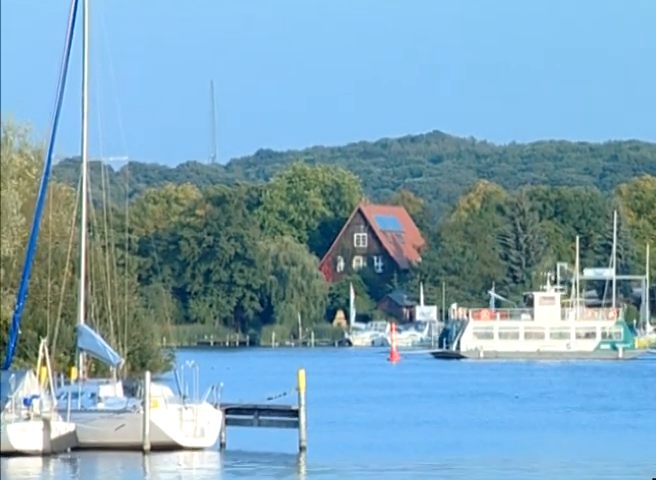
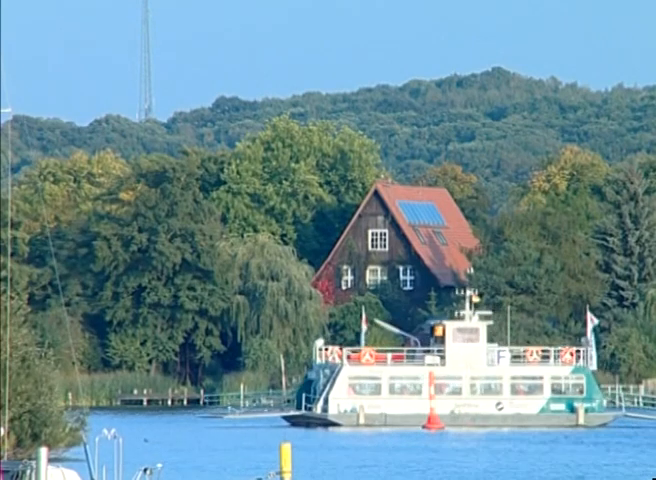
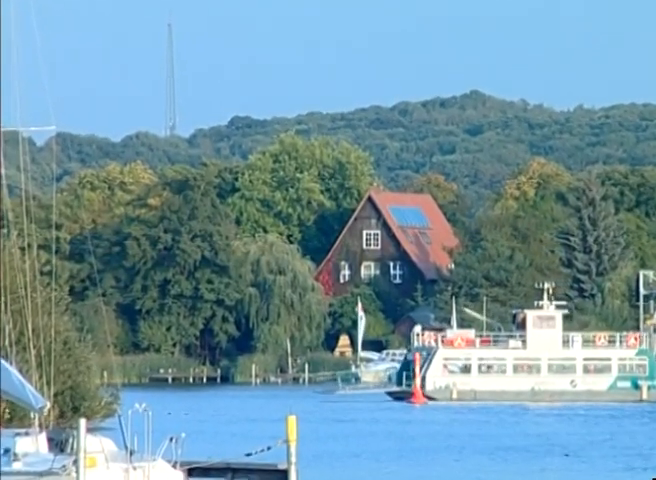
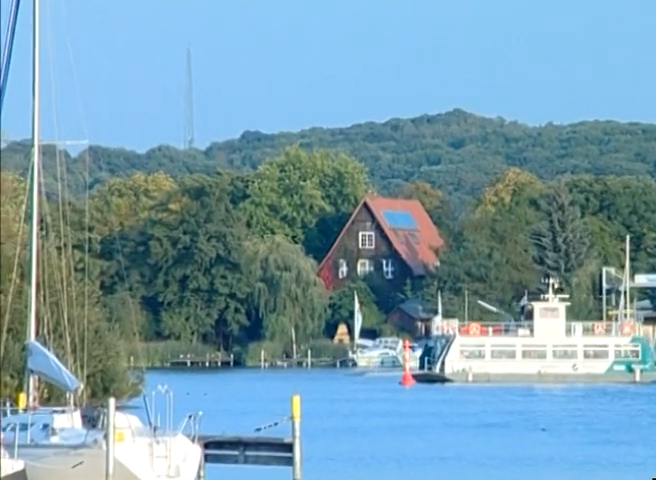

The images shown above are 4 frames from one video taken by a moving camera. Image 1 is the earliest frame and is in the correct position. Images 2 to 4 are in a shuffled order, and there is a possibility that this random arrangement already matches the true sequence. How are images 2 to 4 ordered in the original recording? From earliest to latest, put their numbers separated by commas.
4, 3, 2
